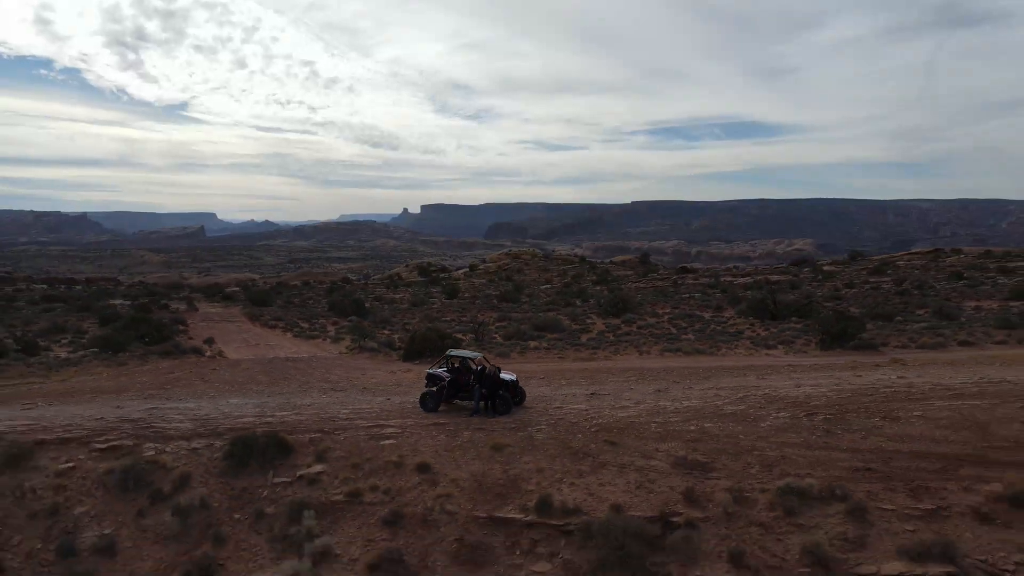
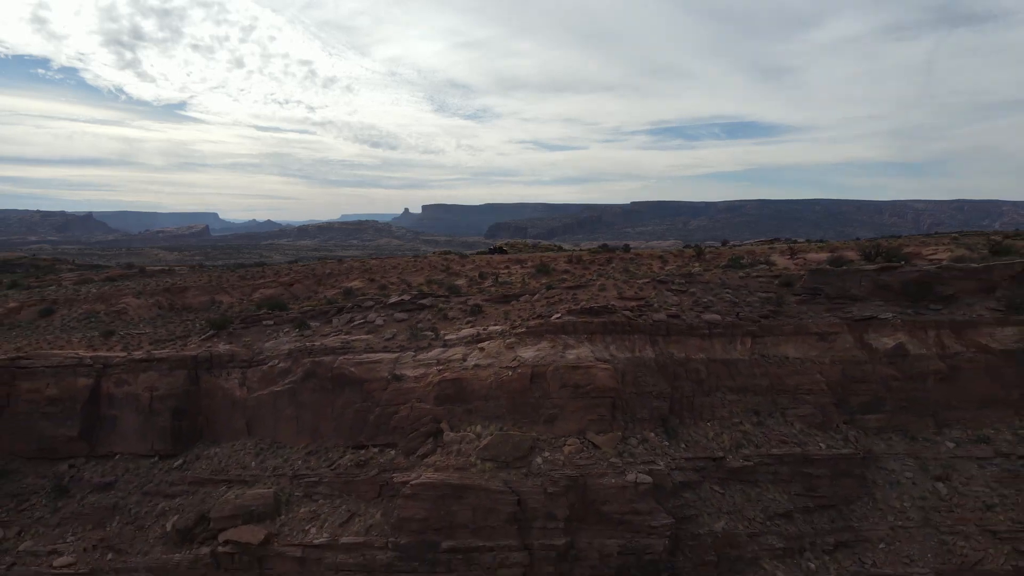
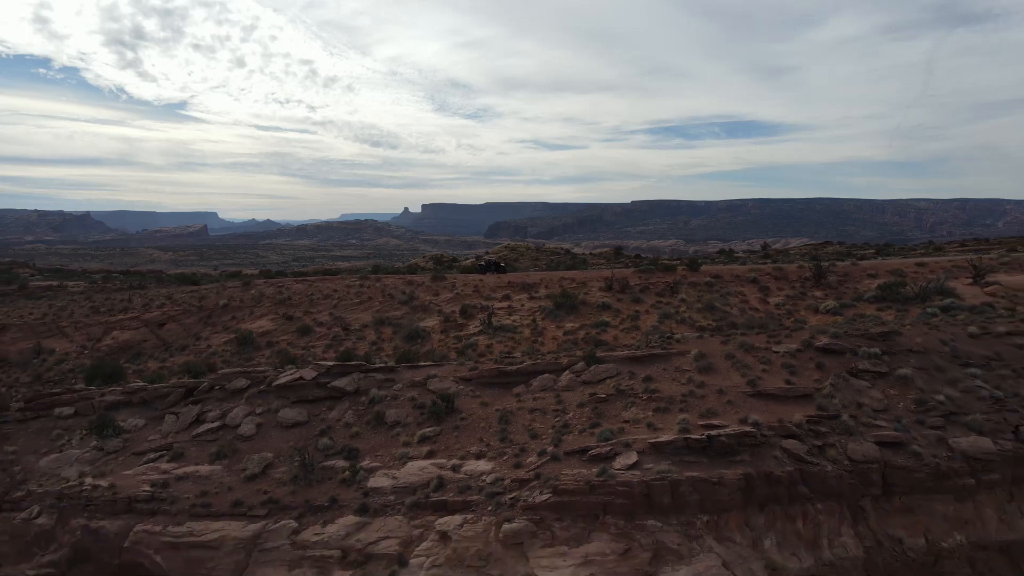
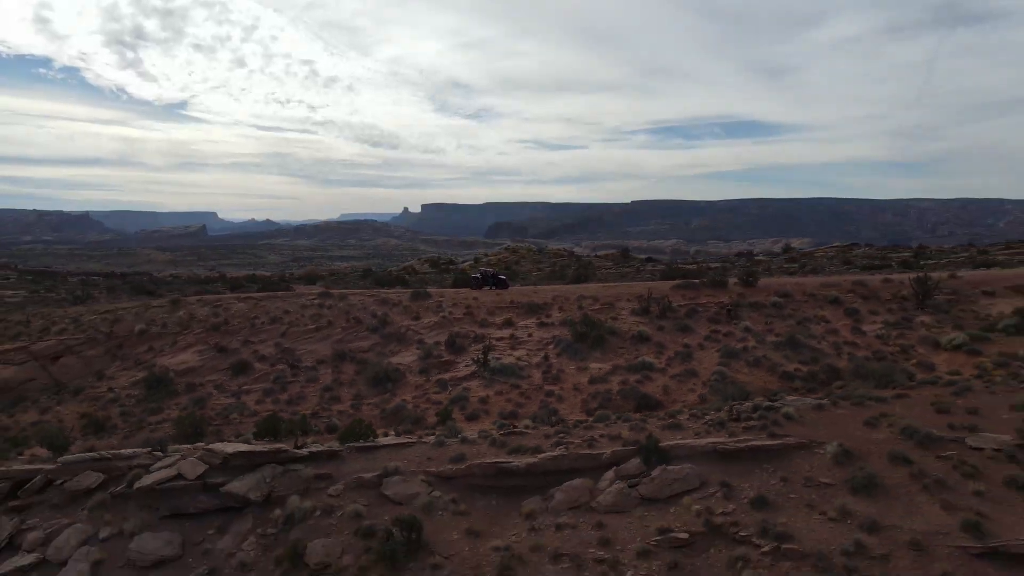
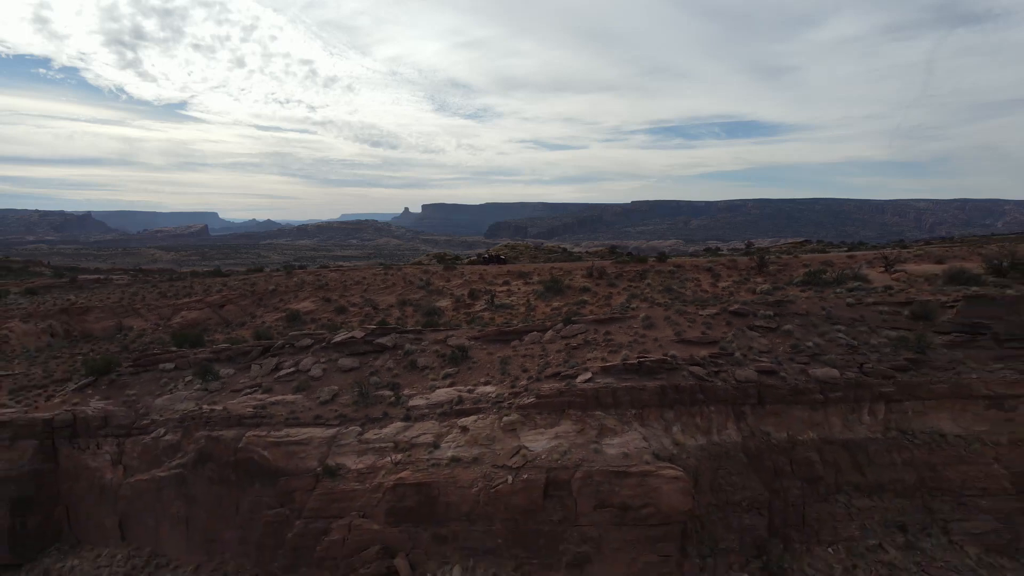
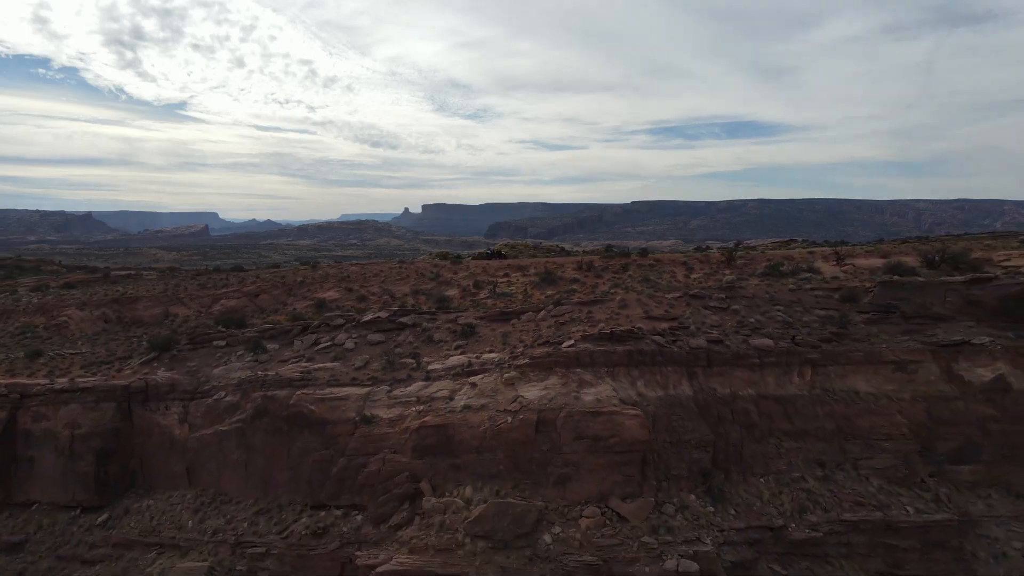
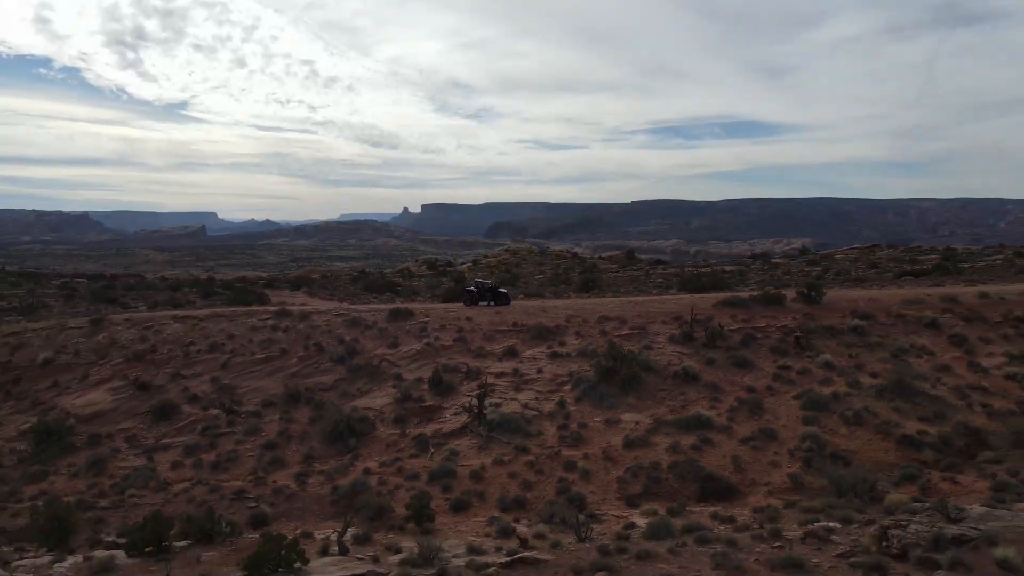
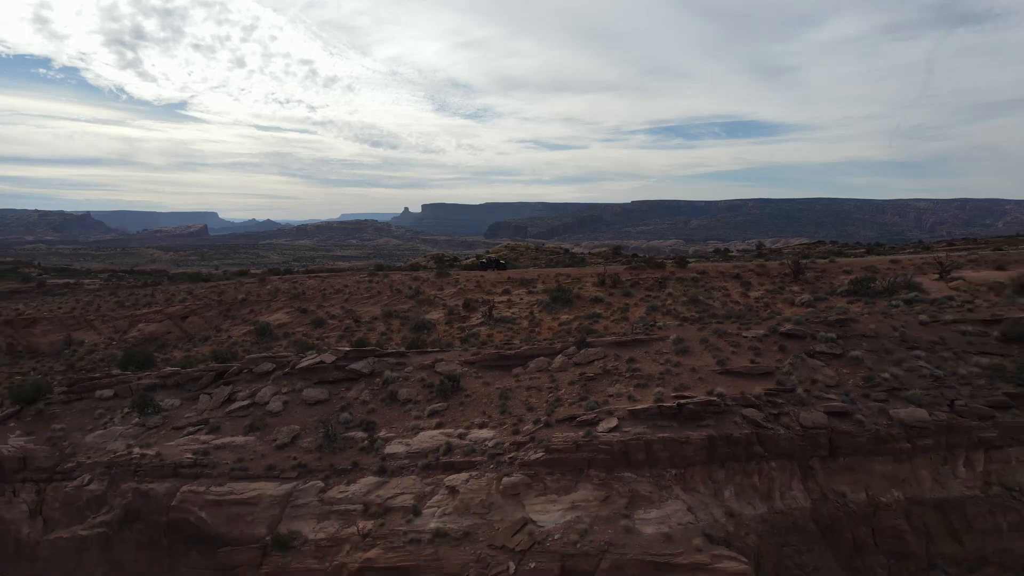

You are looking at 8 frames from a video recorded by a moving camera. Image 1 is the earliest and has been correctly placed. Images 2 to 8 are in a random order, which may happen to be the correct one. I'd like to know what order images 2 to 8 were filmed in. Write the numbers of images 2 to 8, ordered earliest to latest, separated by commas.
7, 4, 3, 8, 5, 6, 2
